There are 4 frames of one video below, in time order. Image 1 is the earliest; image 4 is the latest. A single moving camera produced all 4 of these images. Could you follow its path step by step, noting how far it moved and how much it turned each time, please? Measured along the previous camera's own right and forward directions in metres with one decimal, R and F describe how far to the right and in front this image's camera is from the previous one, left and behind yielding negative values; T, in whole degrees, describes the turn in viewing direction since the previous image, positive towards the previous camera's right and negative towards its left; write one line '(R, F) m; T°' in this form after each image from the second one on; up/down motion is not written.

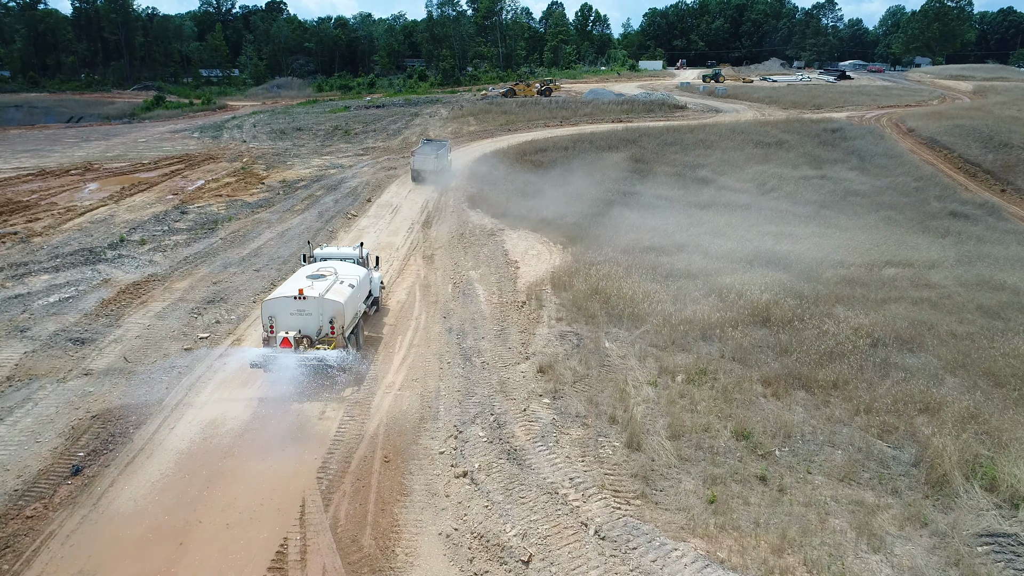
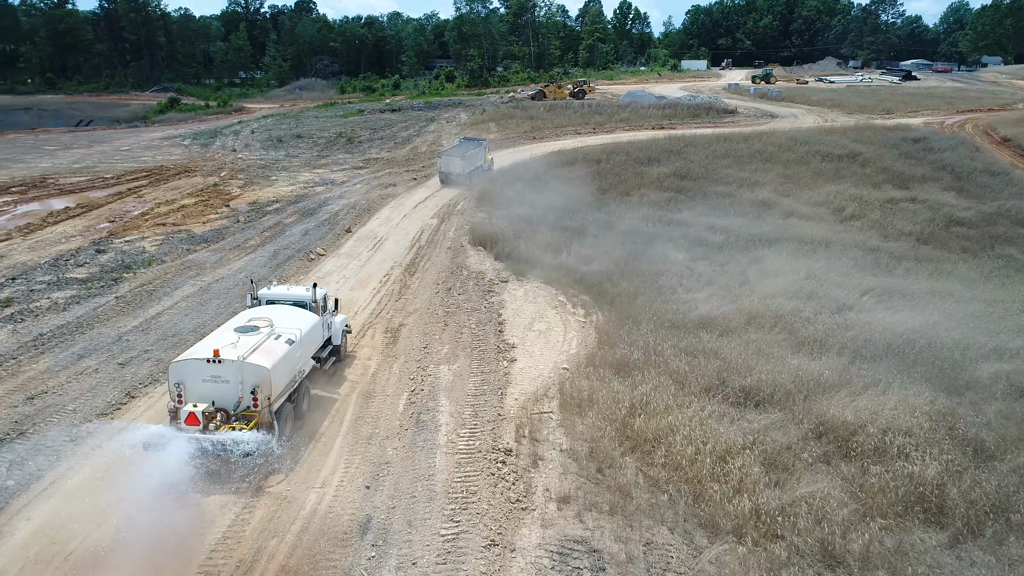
(+0.7, +5.7) m; -3°
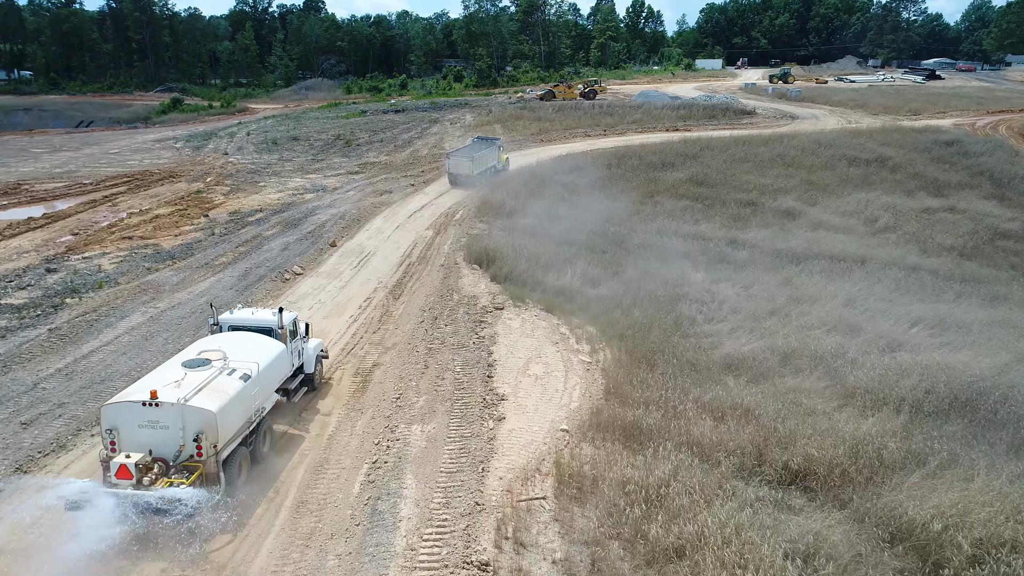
(+0.3, +2.0) m; -1°
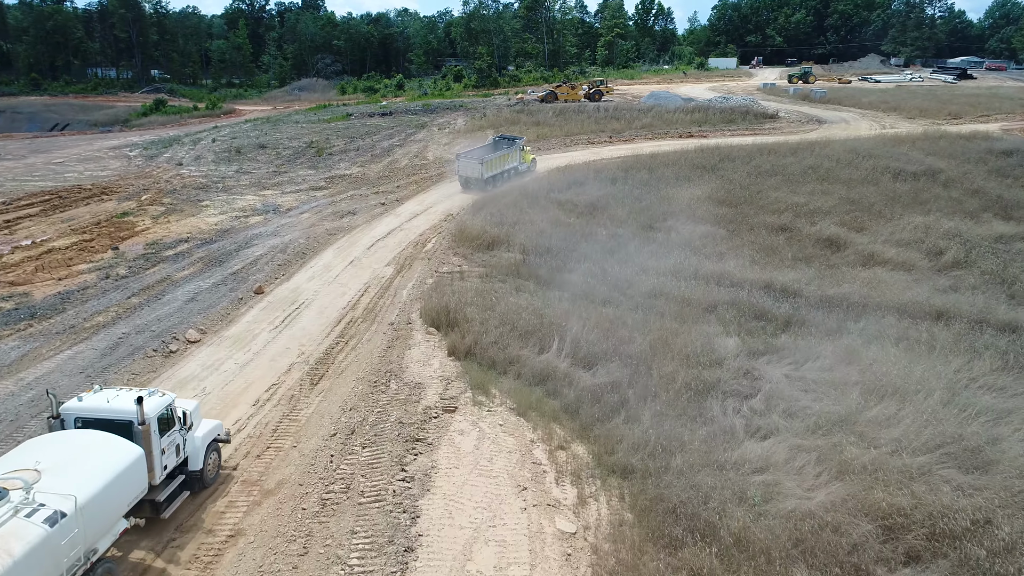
(+0.7, +4.5) m; -1°
